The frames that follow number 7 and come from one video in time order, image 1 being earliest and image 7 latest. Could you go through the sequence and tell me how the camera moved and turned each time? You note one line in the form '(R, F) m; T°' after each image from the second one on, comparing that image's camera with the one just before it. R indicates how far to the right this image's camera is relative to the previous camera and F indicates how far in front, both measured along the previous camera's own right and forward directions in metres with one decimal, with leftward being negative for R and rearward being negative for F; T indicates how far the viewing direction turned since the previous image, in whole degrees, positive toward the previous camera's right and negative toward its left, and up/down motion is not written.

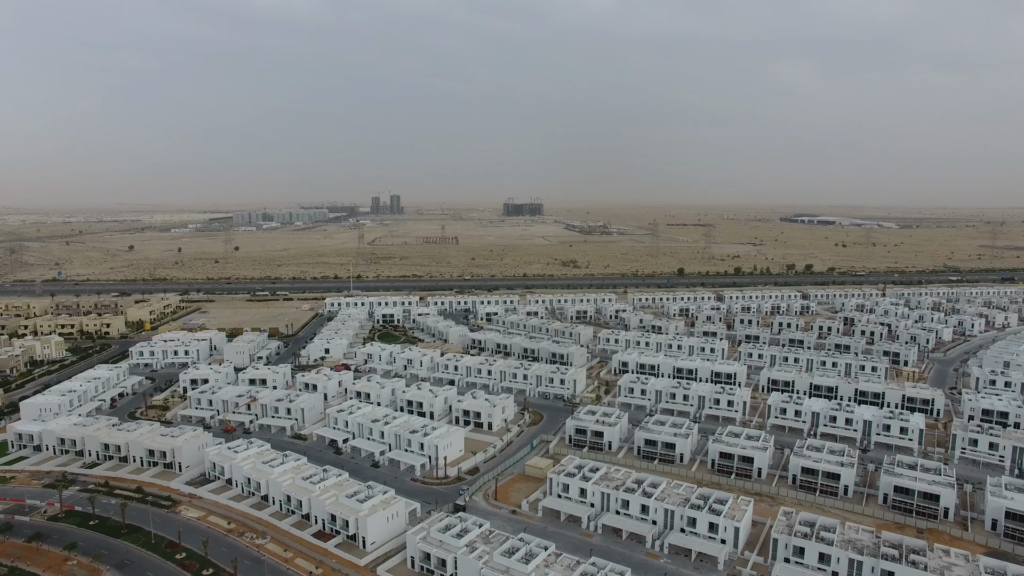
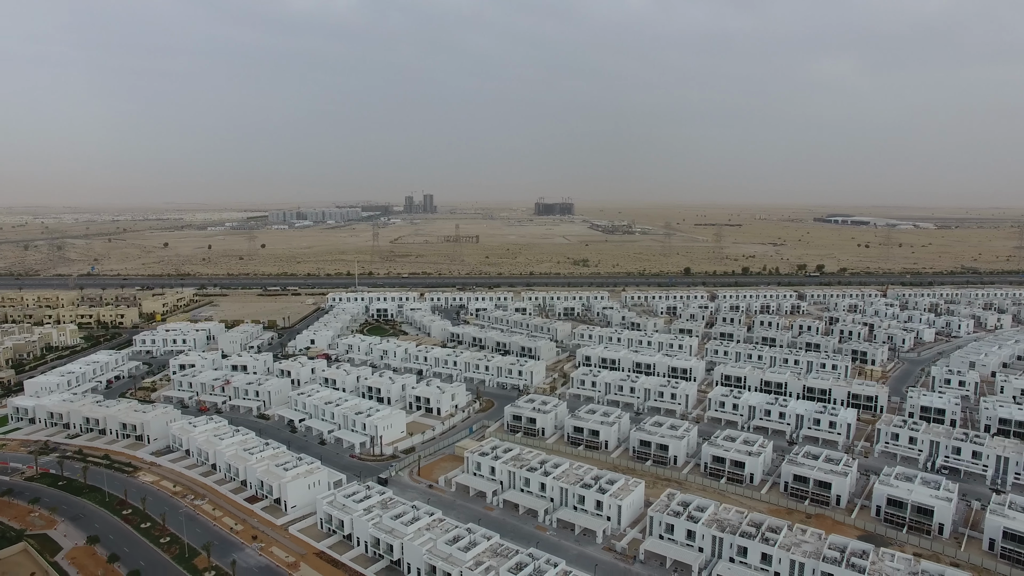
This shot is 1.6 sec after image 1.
(+5.3, -2.0) m; -4°
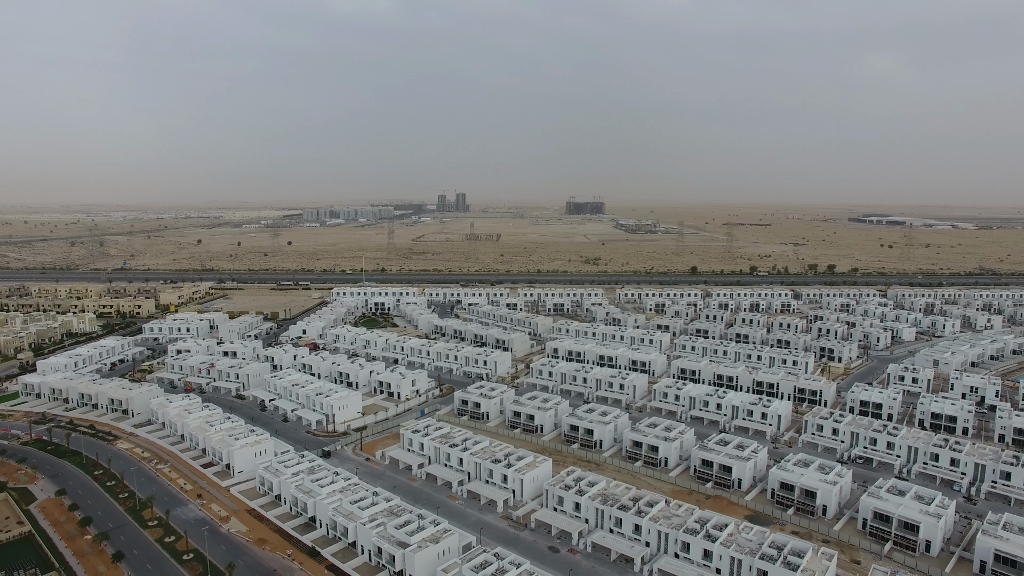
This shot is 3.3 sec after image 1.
(+5.2, -2.2) m; -4°
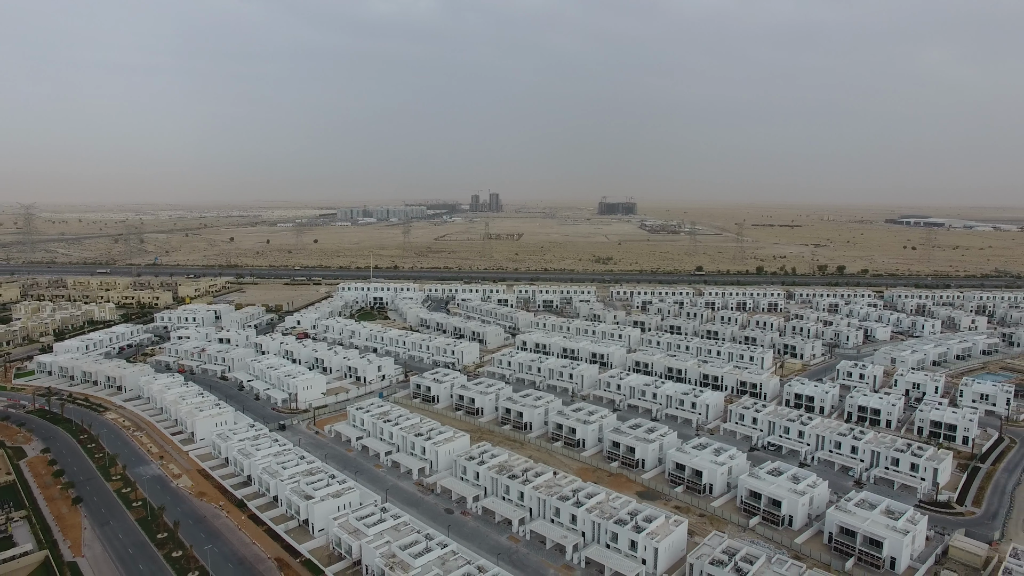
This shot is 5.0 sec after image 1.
(+5.6, -2.6) m; -4°
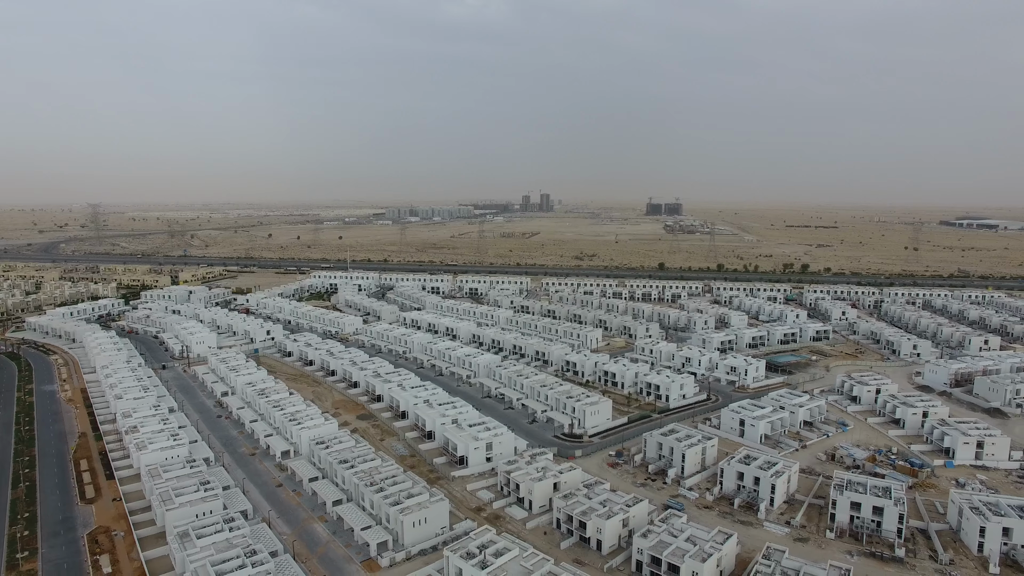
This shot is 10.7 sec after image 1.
(+19.0, -8.3) m; -7°
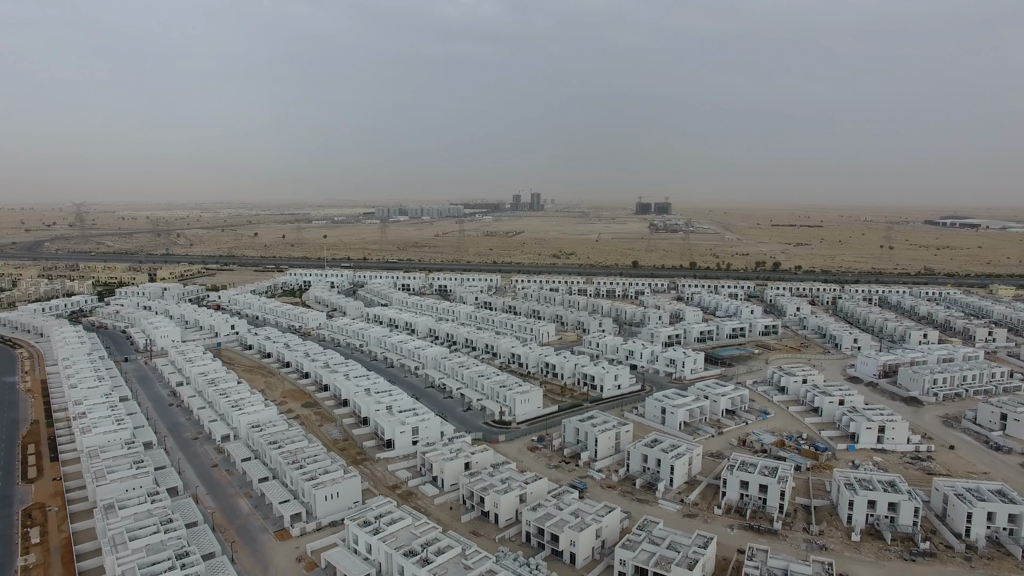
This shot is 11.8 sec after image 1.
(+3.8, -1.9) m; 0°
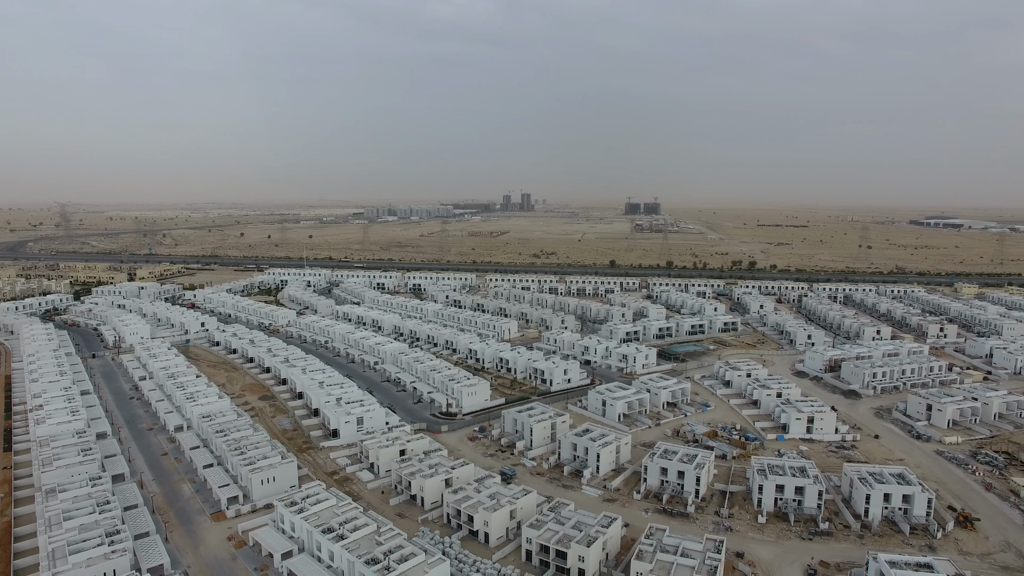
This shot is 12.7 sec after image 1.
(+3.0, -1.4) m; 0°
